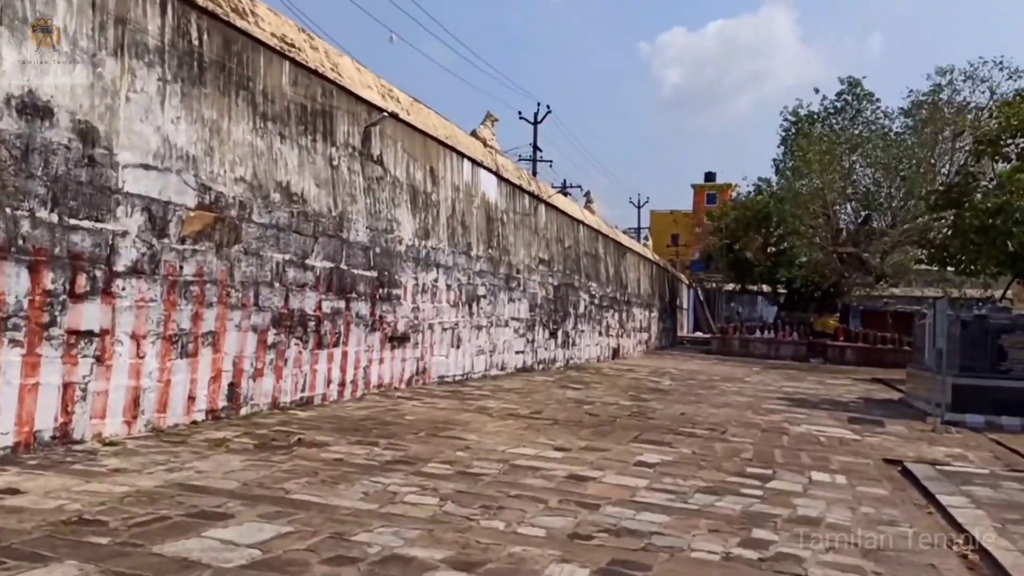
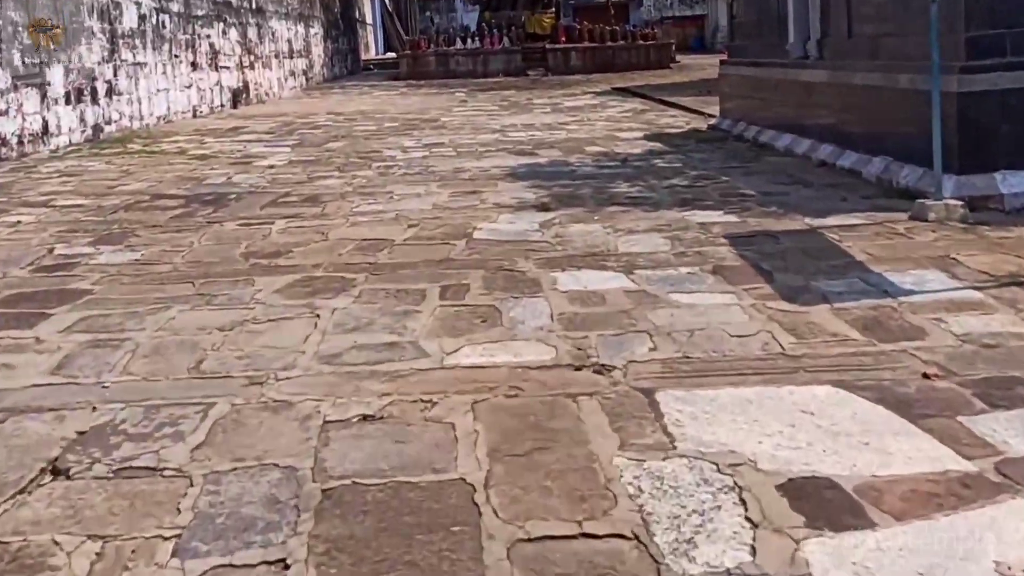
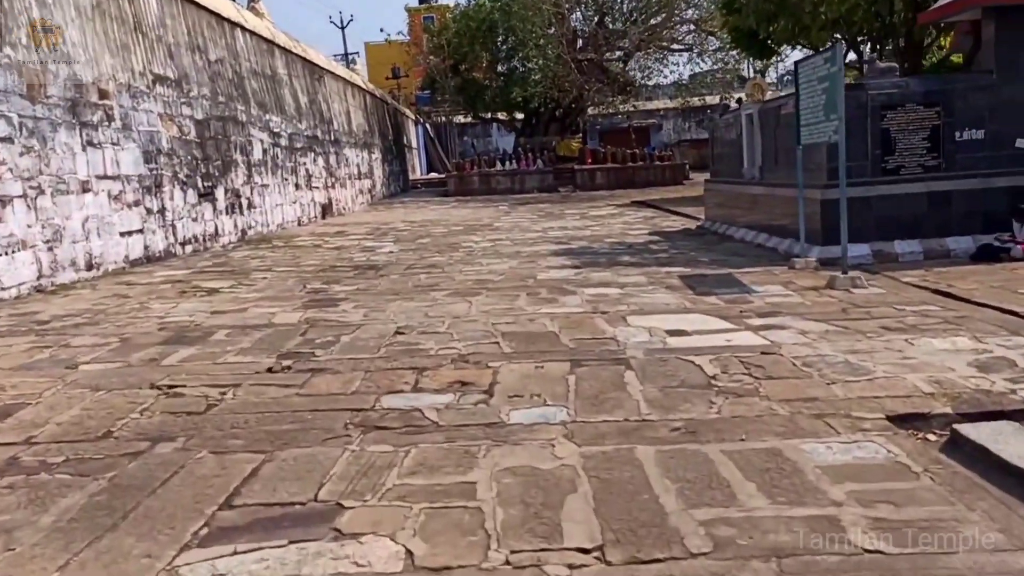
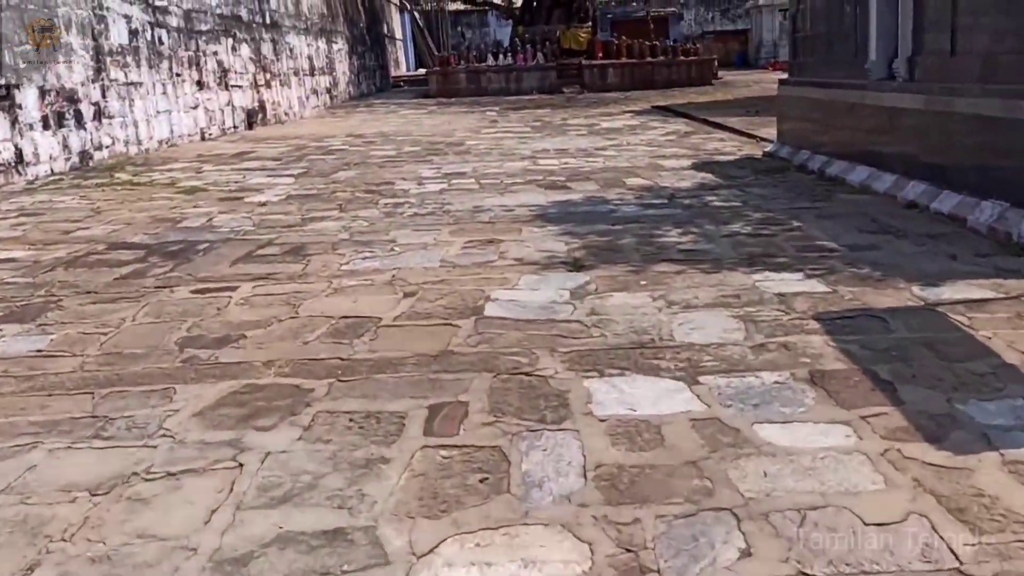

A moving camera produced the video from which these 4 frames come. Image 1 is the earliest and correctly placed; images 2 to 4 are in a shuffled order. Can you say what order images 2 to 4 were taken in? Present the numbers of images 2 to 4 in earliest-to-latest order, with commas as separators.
3, 2, 4
